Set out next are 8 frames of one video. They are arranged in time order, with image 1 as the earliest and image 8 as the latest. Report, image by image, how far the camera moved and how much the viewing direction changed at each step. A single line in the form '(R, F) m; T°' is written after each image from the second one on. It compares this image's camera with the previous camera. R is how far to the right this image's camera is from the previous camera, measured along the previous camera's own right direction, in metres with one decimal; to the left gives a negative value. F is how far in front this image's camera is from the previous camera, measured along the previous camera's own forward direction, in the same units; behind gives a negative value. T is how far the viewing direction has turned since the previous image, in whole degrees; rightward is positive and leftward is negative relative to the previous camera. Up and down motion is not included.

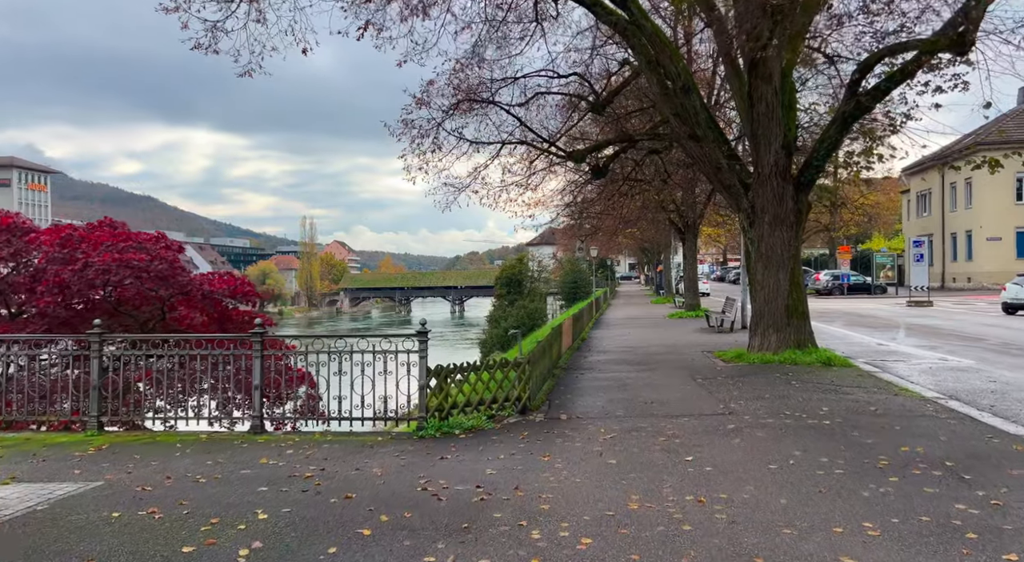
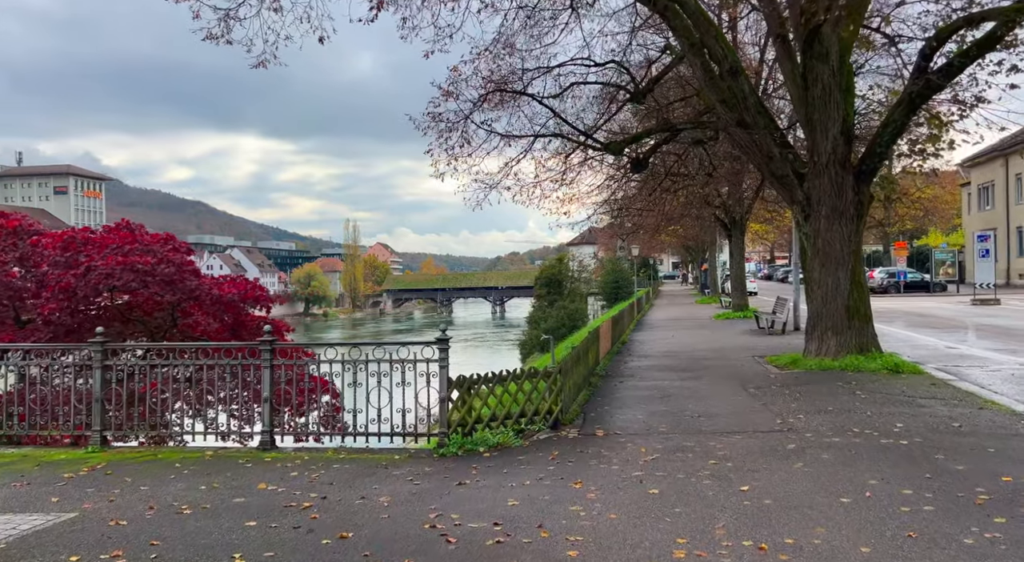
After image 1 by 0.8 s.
(+0.1, +0.9) m; -3°
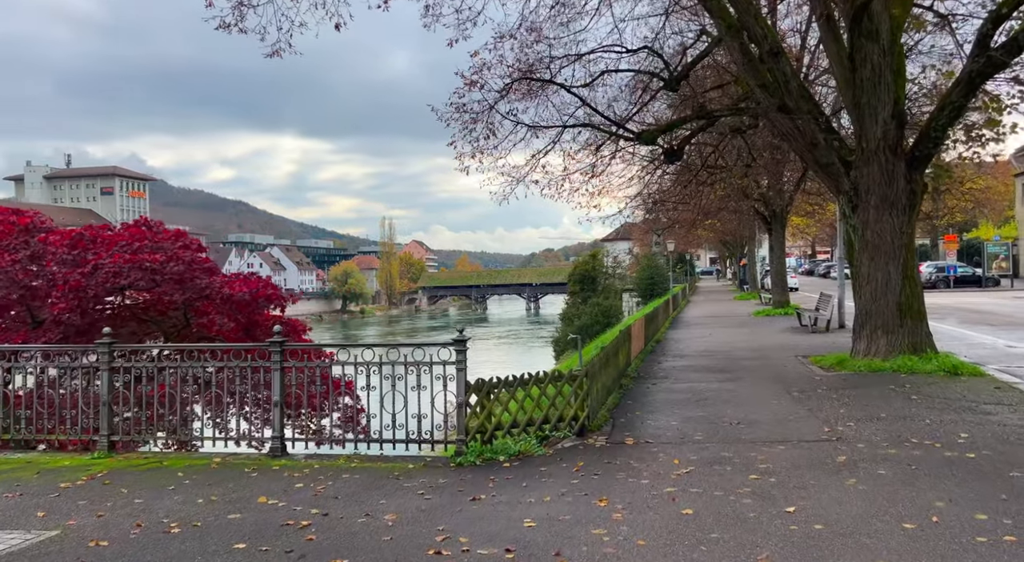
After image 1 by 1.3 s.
(+0.1, +0.6) m; -3°
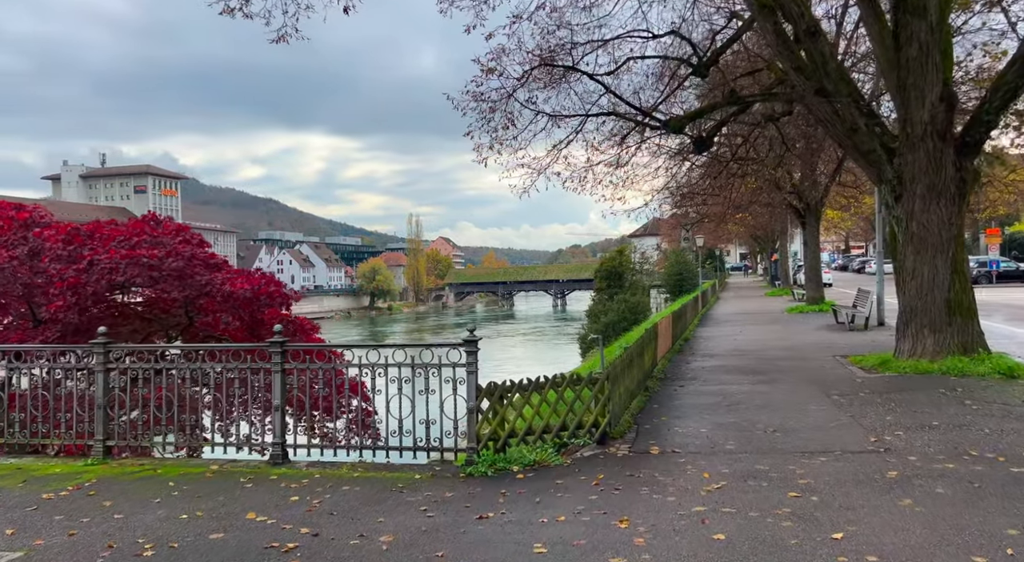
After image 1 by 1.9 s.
(+0.1, +0.6) m; -2°
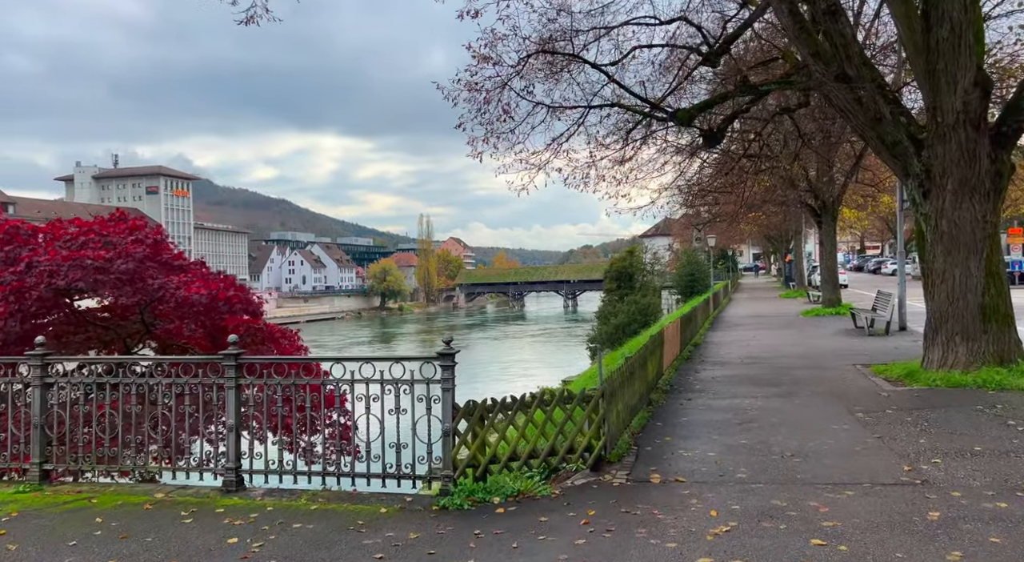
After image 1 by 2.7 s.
(+0.3, +0.9) m; -1°
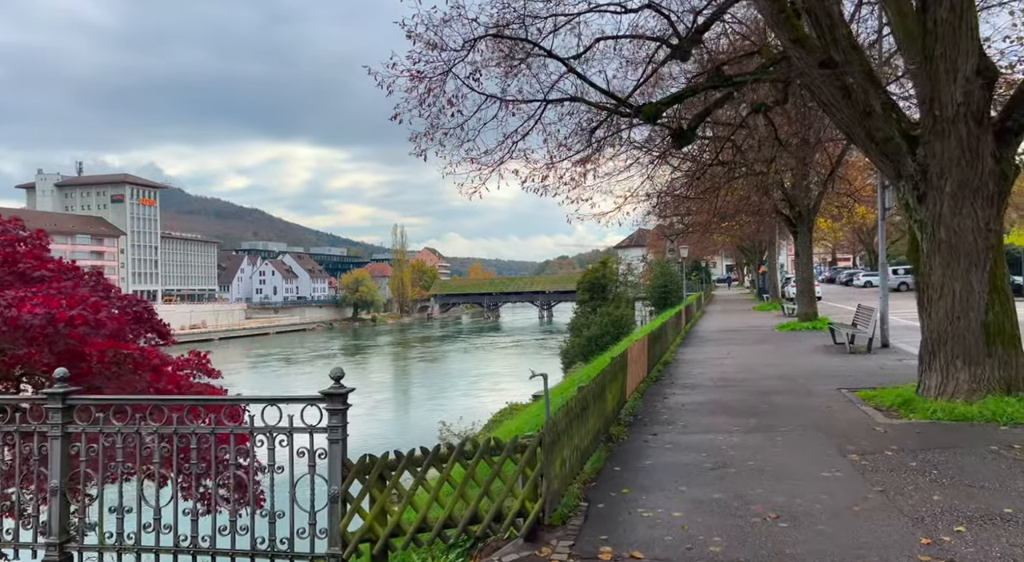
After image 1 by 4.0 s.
(+0.4, +1.4) m; +2°
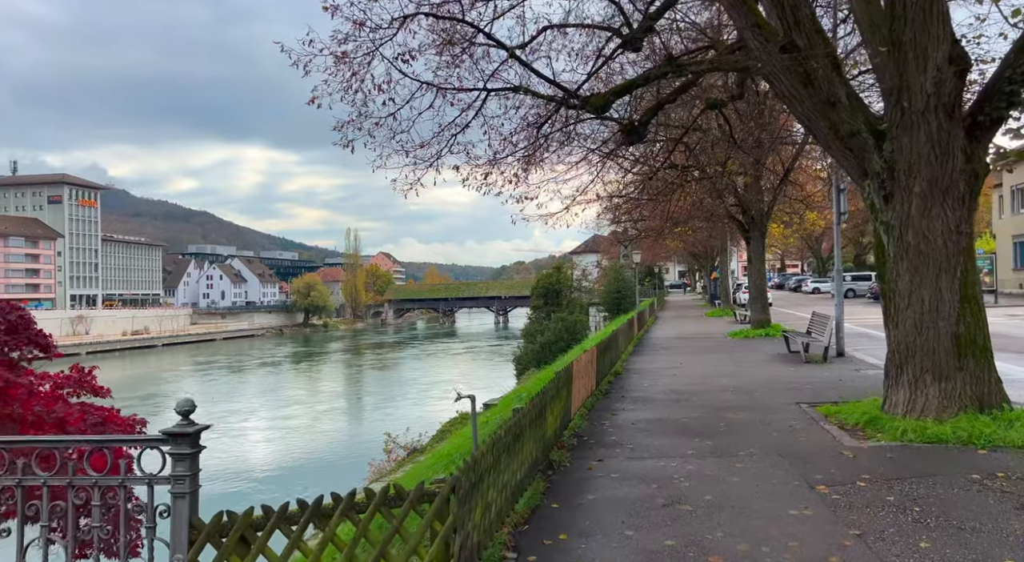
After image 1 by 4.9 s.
(+0.3, +1.0) m; +3°
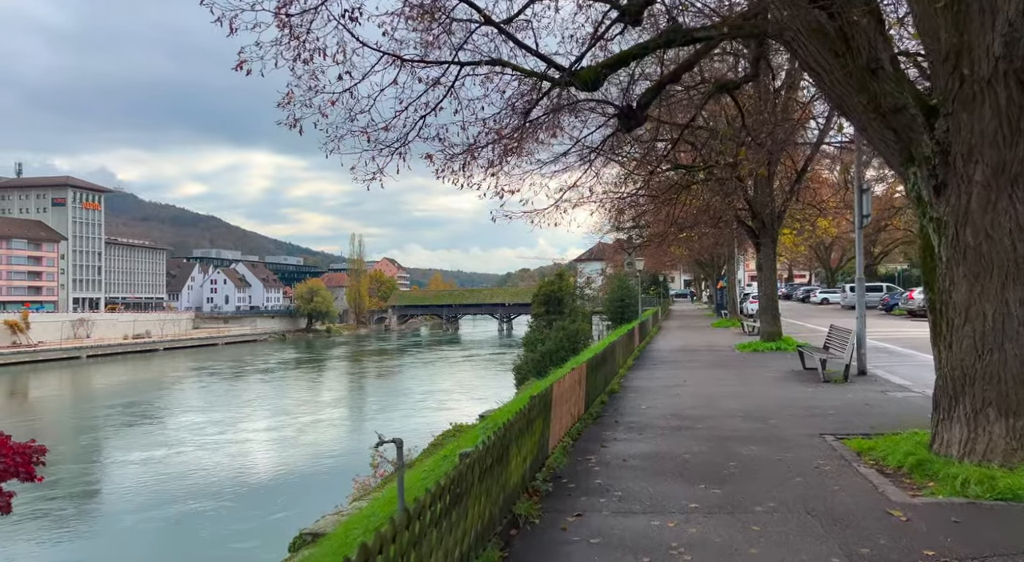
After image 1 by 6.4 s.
(+0.4, +1.6) m; 0°
